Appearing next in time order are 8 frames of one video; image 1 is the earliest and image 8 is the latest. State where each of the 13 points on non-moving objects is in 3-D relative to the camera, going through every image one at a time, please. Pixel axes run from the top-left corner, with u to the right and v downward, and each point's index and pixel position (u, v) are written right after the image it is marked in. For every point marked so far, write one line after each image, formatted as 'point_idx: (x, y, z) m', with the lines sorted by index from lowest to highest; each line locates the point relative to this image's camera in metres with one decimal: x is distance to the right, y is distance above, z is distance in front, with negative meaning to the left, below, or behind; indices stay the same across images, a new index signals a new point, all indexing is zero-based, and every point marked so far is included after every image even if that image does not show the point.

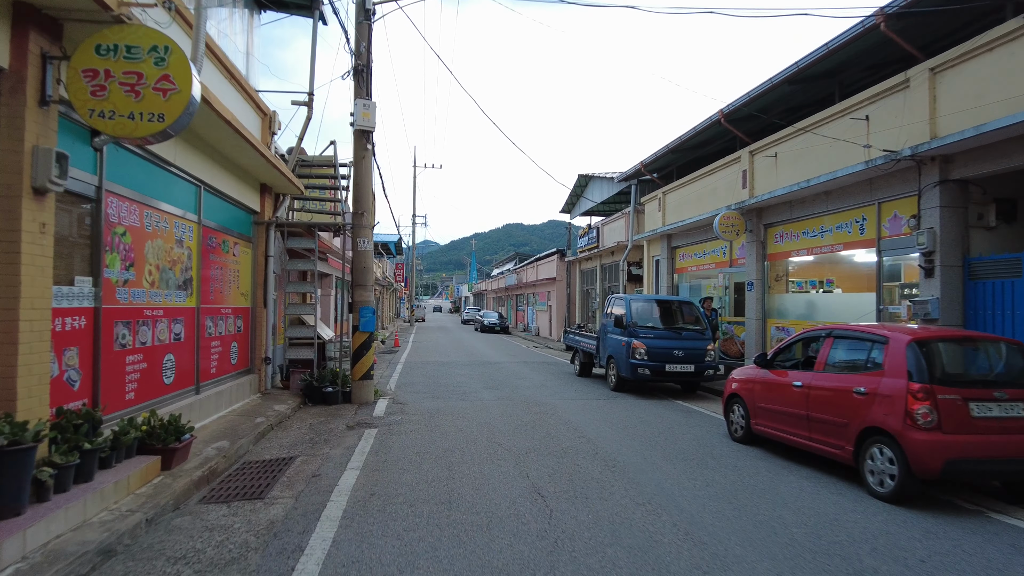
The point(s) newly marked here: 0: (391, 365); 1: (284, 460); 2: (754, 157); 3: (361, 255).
0: (-3.1, -2.0, +16.8) m
1: (-2.3, -1.8, +6.7) m
2: (+4.6, +2.5, +12.4) m
3: (-2.4, +0.5, +10.2) m
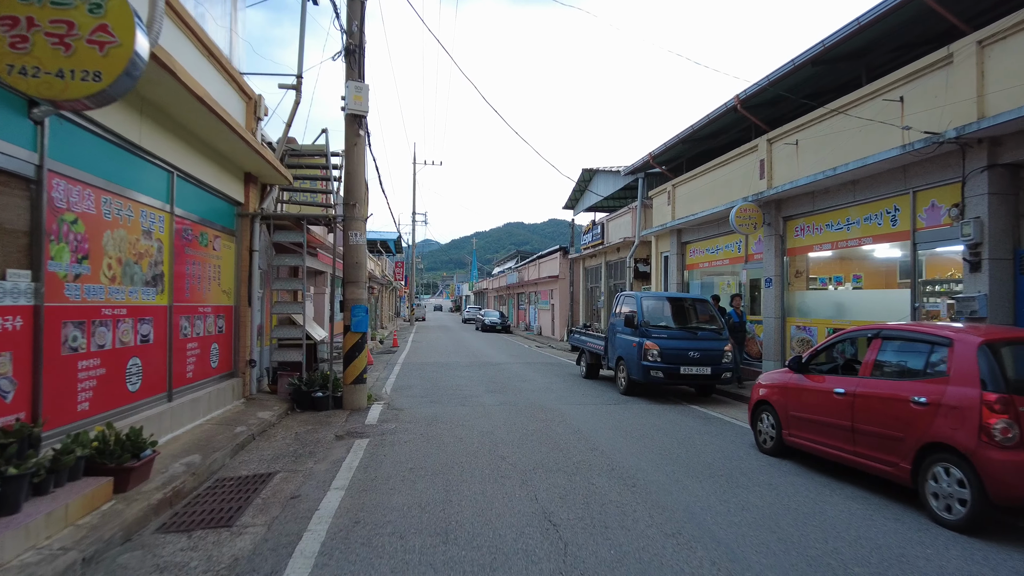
0: (-3.0, -2.0, +16.1) m
1: (-2.3, -1.7, +6.0) m
2: (+4.7, +2.5, +11.6) m
3: (-2.3, +0.6, +9.5) m
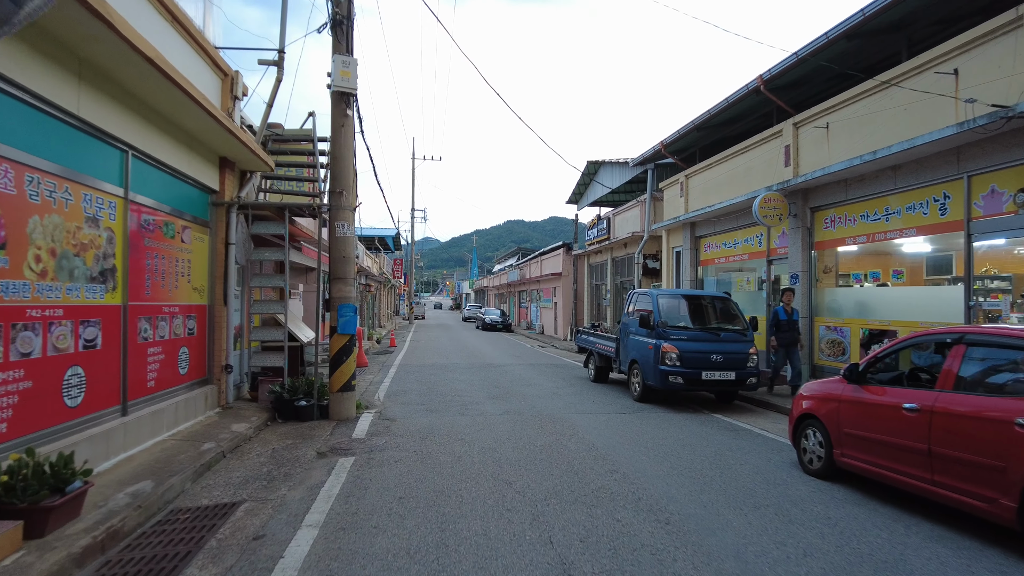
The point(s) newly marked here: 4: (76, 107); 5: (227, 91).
0: (-3.0, -1.9, +15.2) m
1: (-2.2, -1.7, +5.1) m
2: (+4.7, +2.6, +10.7) m
3: (-2.3, +0.6, +8.6) m
4: (-3.5, +1.4, +5.2) m
5: (-3.8, +2.6, +8.7) m
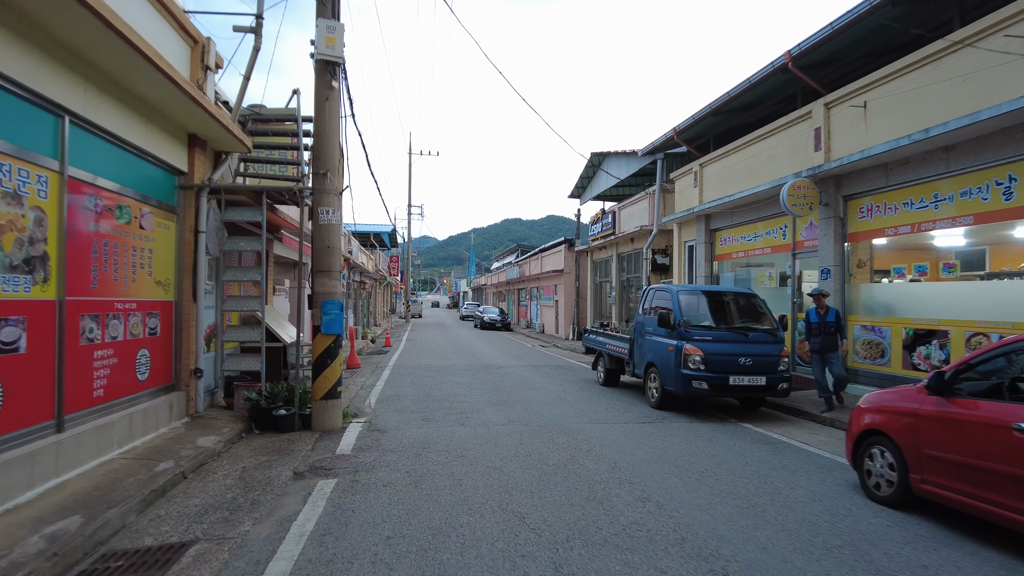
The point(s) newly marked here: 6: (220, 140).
0: (-2.9, -1.8, +14.2) m
1: (-2.1, -1.6, +4.2) m
2: (+4.8, +2.7, +9.8) m
3: (-2.2, +0.7, +7.6) m
4: (-3.4, +1.5, +4.3) m
5: (-3.7, +2.7, +7.7) m
6: (-3.6, +1.8, +8.0) m
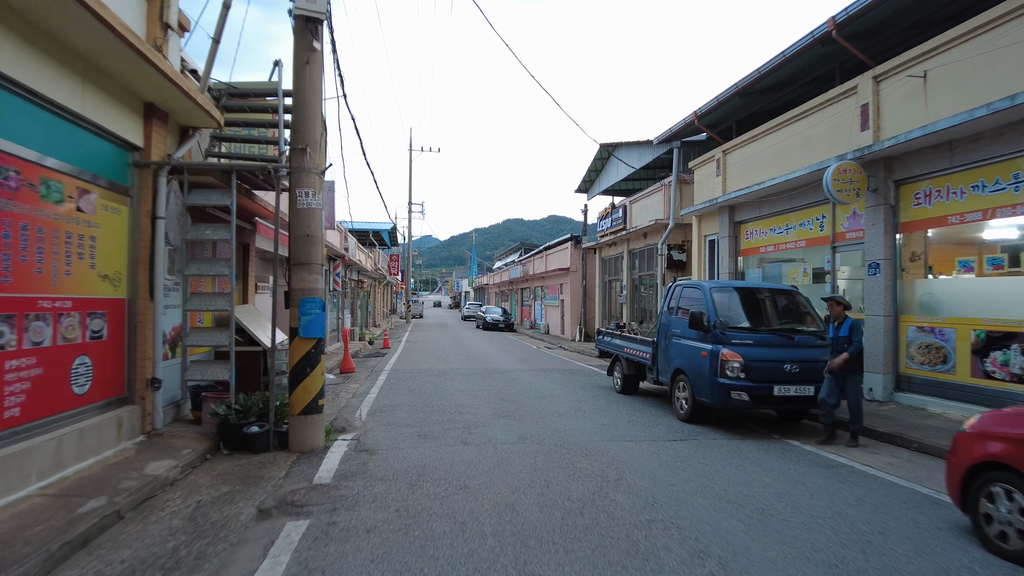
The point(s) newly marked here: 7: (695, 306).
0: (-2.8, -1.8, +13.1) m
1: (-2.0, -1.6, +3.1) m
2: (+4.9, +2.7, +8.7) m
3: (-2.1, +0.7, +6.5) m
4: (-3.3, +1.5, +3.2) m
5: (-3.6, +2.7, +6.6) m
6: (-3.5, +1.9, +6.9) m
7: (+2.4, -0.2, +8.5) m
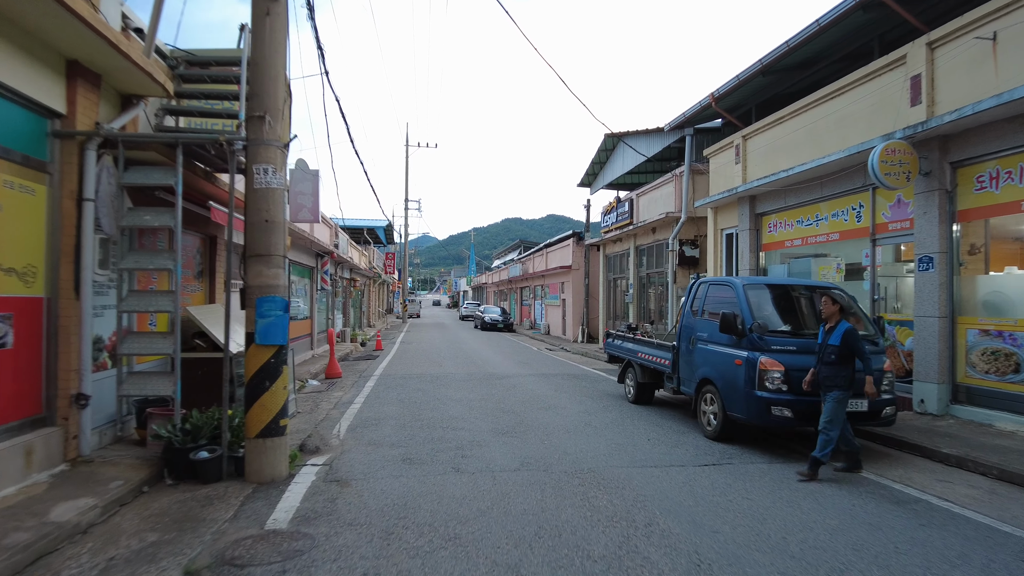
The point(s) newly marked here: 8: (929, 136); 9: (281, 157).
0: (-2.8, -1.7, +12.0) m
1: (-2.0, -1.6, +1.9) m
2: (+4.9, +2.7, +7.6) m
3: (-2.1, +0.7, +5.4) m
4: (-3.3, +1.6, +2.0) m
5: (-3.6, +2.8, +5.5) m
6: (-3.5, +1.9, +5.8) m
7: (+2.4, -0.2, +7.4) m
8: (+4.9, +1.8, +7.6) m
9: (-1.9, +1.1, +5.4) m
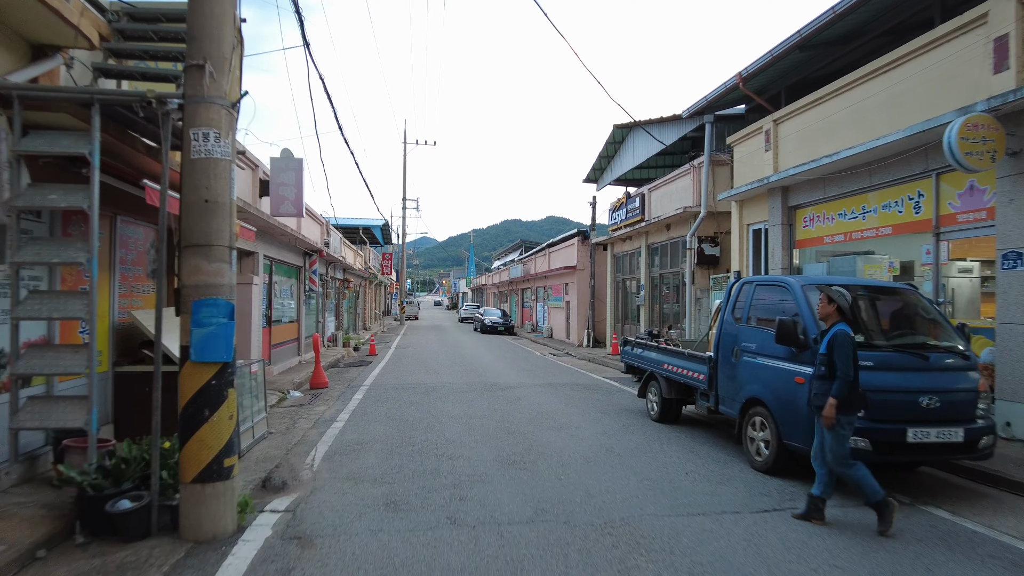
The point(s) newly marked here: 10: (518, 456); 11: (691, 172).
0: (-2.7, -1.8, +10.8) m
1: (-1.9, -1.6, +0.7) m
2: (+5.0, +2.7, +6.3) m
3: (-2.0, +0.7, +4.2) m
4: (-3.2, +1.6, +0.8) m
5: (-3.5, +2.8, +4.3) m
6: (-3.4, +1.9, +4.6) m
7: (+2.5, -0.2, +6.2) m
8: (+5.0, +1.8, +6.4) m
9: (-1.8, +1.1, +4.2) m
10: (+0.1, -1.6, +6.4) m
11: (+3.8, +2.5, +13.9) m
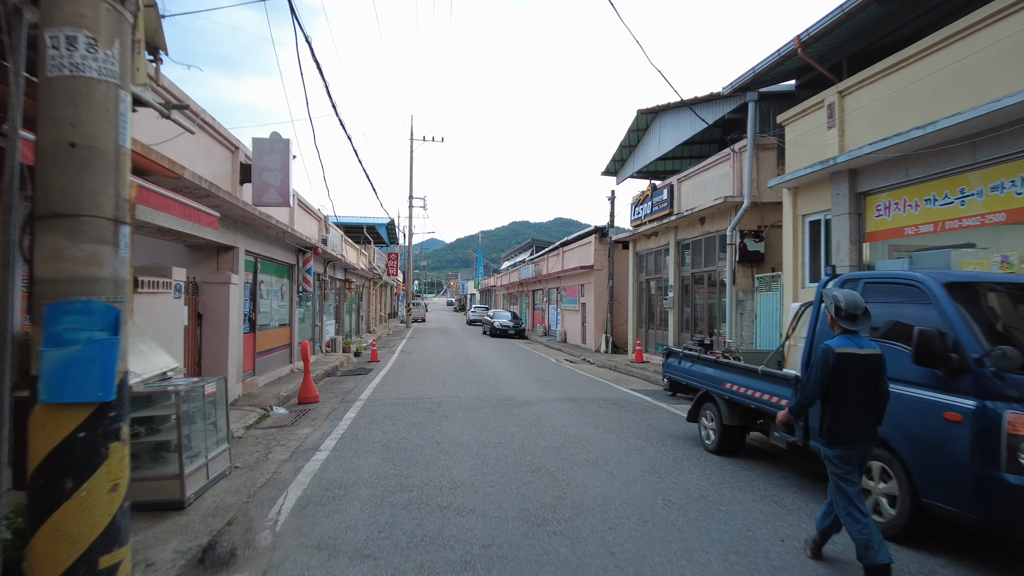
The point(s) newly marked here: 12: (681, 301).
0: (-2.5, -1.8, +9.2) m
1: (-1.8, -1.5, -0.9) m
2: (+5.2, +2.7, +4.7) m
3: (-1.8, +0.7, +2.6) m
4: (-3.0, +1.6, -0.7) m
5: (-3.3, +2.8, +2.7) m
6: (-3.2, +1.9, +3.0) m
7: (+2.7, -0.2, +4.6) m
8: (+5.2, +1.8, +4.8) m
9: (-1.7, +1.1, +2.6) m
10: (+0.3, -1.6, +4.8) m
11: (+4.1, +2.4, +12.3) m
12: (+4.0, -0.3, +15.4) m
